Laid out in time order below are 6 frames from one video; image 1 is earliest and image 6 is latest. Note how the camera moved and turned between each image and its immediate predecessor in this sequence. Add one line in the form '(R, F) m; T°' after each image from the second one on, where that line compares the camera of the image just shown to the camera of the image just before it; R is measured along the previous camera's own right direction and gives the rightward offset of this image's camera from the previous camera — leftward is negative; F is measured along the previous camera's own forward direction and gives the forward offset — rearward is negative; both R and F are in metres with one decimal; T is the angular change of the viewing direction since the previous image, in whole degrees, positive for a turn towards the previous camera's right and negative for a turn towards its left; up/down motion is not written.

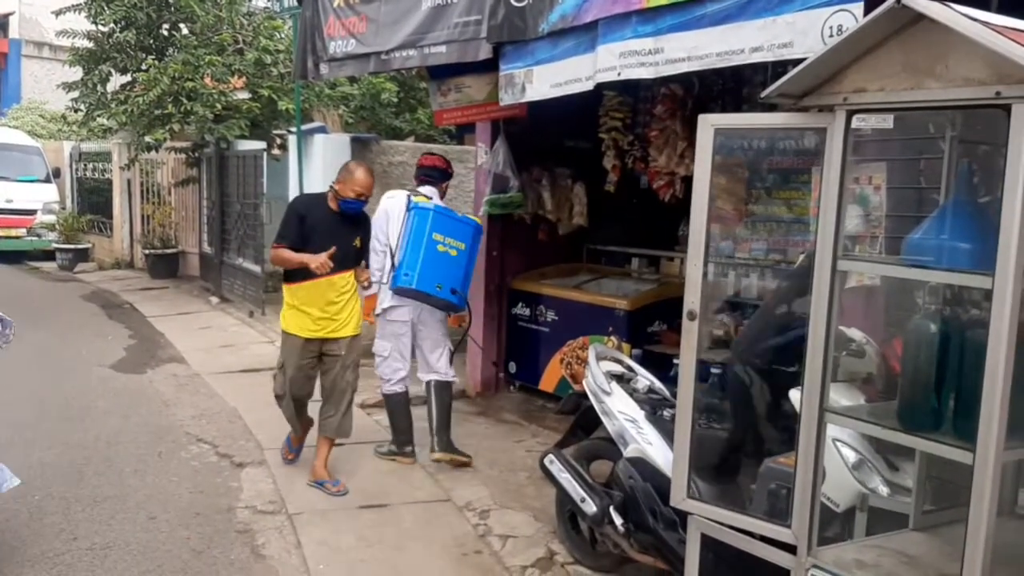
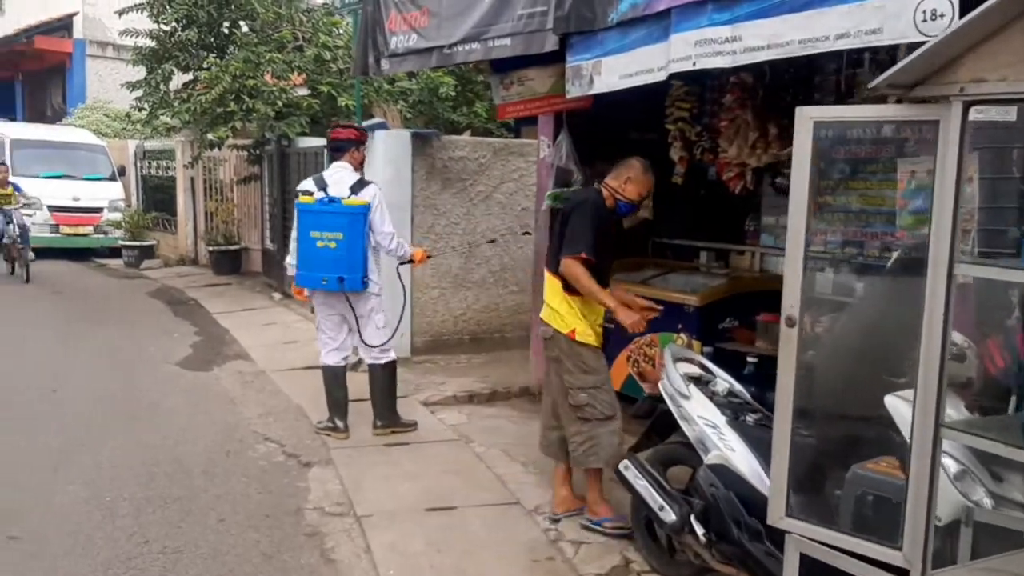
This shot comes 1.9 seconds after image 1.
(-0.1, +0.1) m; -3°
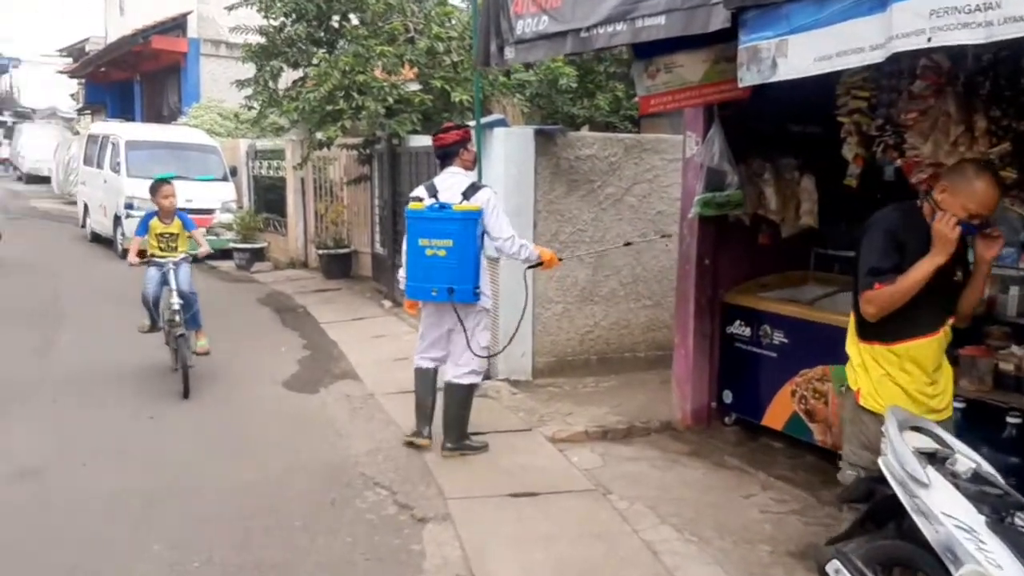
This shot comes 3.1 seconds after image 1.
(-0.2, +0.8) m; -6°
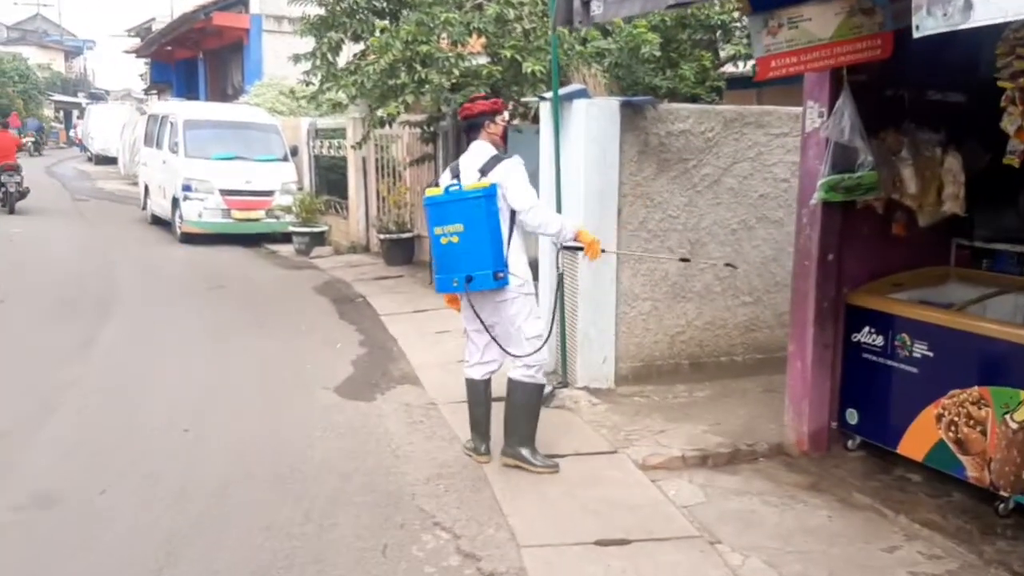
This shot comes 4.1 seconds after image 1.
(-0.1, +0.8) m; -4°
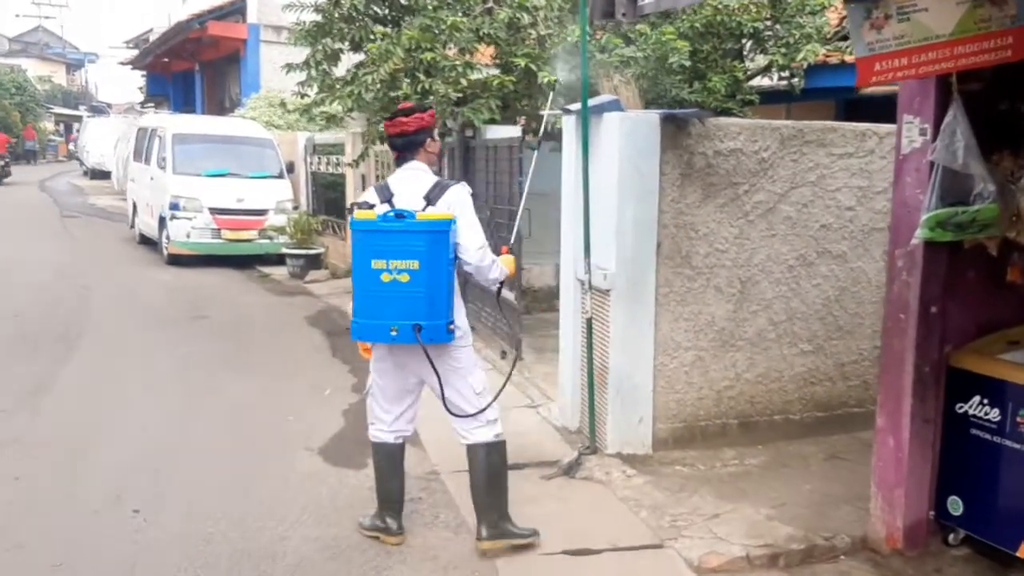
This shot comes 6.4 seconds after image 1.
(-0.1, +0.9) m; 0°
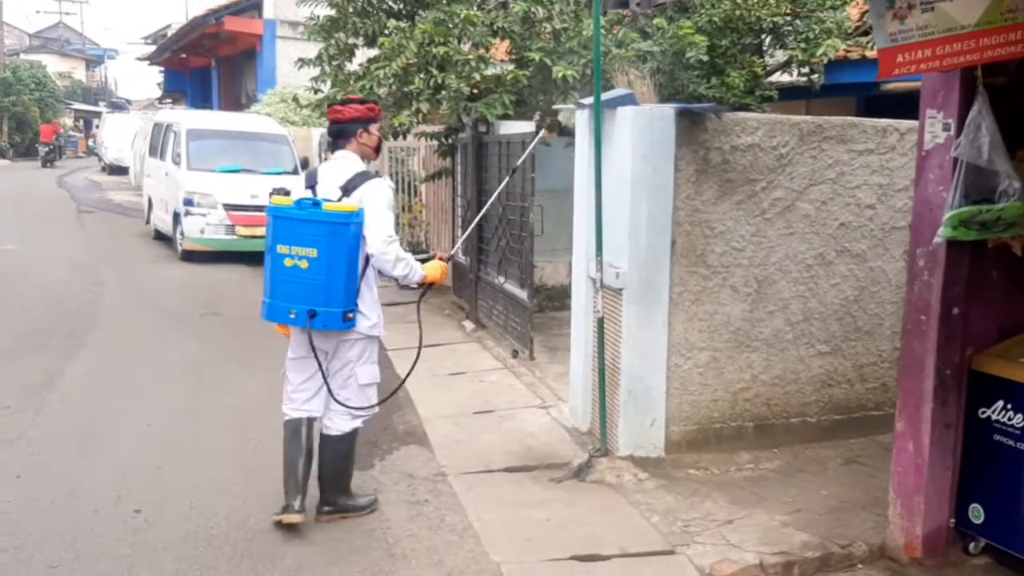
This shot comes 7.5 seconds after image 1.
(0.0, +0.1) m; -1°
